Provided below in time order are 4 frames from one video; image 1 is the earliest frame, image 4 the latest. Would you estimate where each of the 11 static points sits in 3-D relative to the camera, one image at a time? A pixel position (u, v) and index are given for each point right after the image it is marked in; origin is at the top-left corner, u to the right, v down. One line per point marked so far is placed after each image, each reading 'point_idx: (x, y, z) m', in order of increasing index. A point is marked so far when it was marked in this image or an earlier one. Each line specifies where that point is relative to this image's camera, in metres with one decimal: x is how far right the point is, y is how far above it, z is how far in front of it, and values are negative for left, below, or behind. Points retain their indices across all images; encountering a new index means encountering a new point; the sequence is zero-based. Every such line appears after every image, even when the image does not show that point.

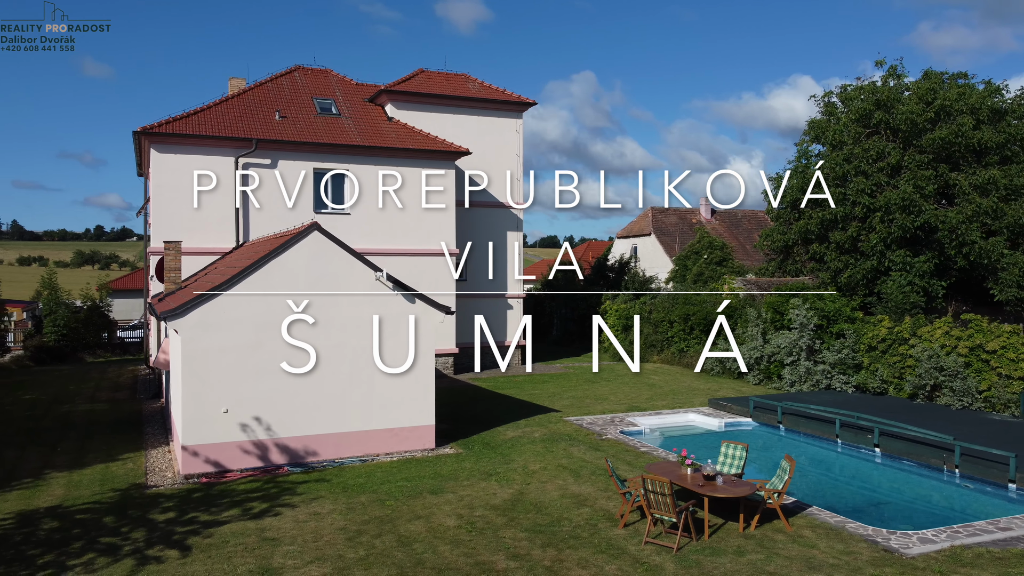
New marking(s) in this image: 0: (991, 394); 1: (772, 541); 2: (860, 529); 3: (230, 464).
0: (+11.7, -2.6, +16.7) m
1: (+3.2, -3.1, +8.3) m
2: (+4.4, -3.1, +8.7) m
3: (-5.4, -3.3, +12.9) m
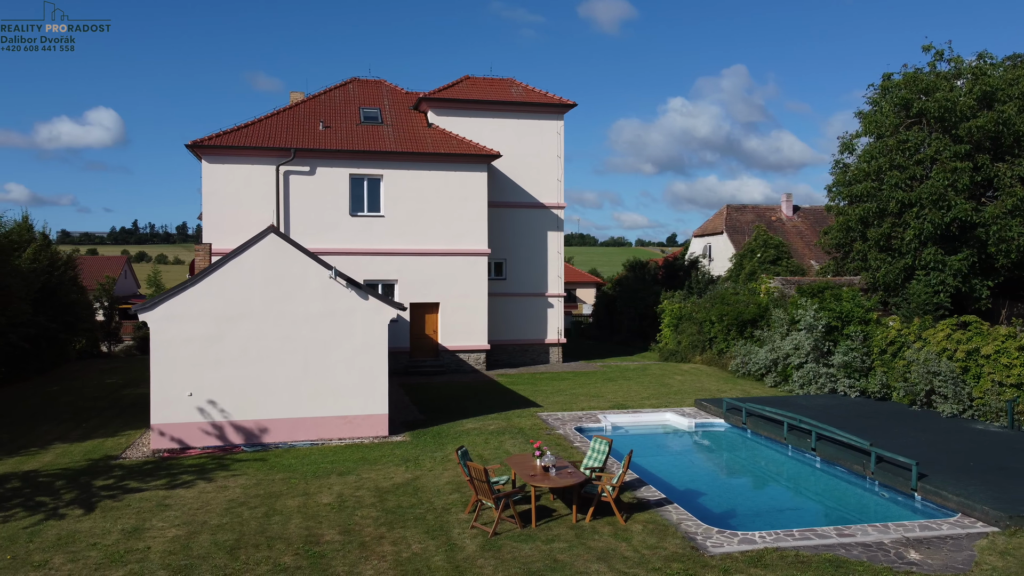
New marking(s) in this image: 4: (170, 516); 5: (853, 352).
0: (+10.7, -2.6, +15.5) m
1: (+1.0, -3.1, +8.5) m
2: (+2.2, -3.0, +8.7) m
3: (-6.8, -3.2, +14.4) m
4: (-4.9, -3.2, +9.7) m
5: (+10.0, -1.9, +19.9) m
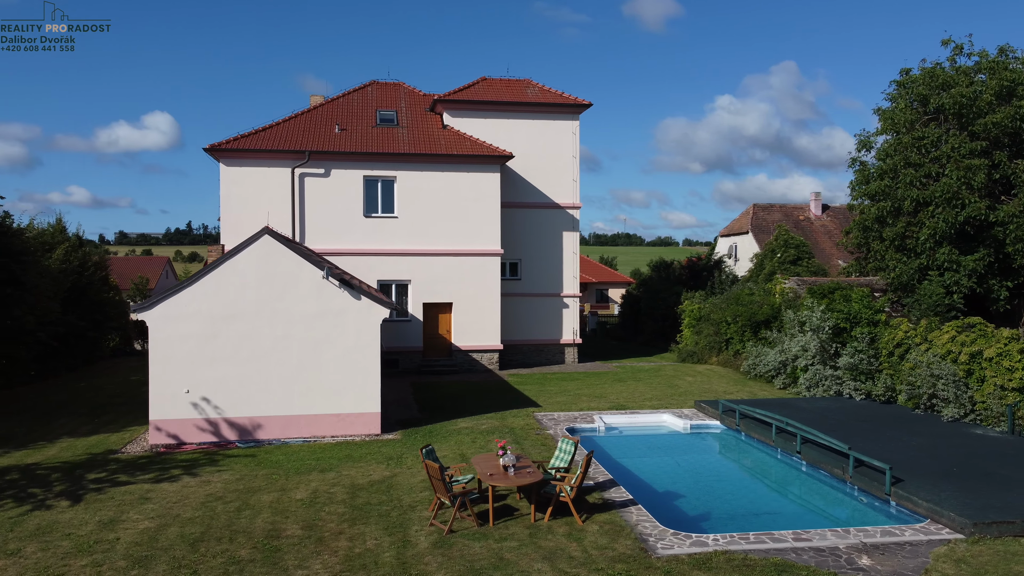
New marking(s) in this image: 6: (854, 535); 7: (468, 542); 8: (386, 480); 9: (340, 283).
0: (+10.4, -2.6, +15.0) m
1: (+0.4, -3.1, +8.6) m
2: (+1.7, -3.1, +8.7) m
3: (-7.1, -3.2, +14.8) m
4: (-5.4, -3.2, +10.0) m
5: (+10.0, -1.9, +19.5) m
6: (+4.2, -3.1, +8.5) m
7: (-0.5, -3.1, +8.3) m
8: (-2.1, -3.2, +11.4) m
9: (-3.8, +0.1, +15.1) m
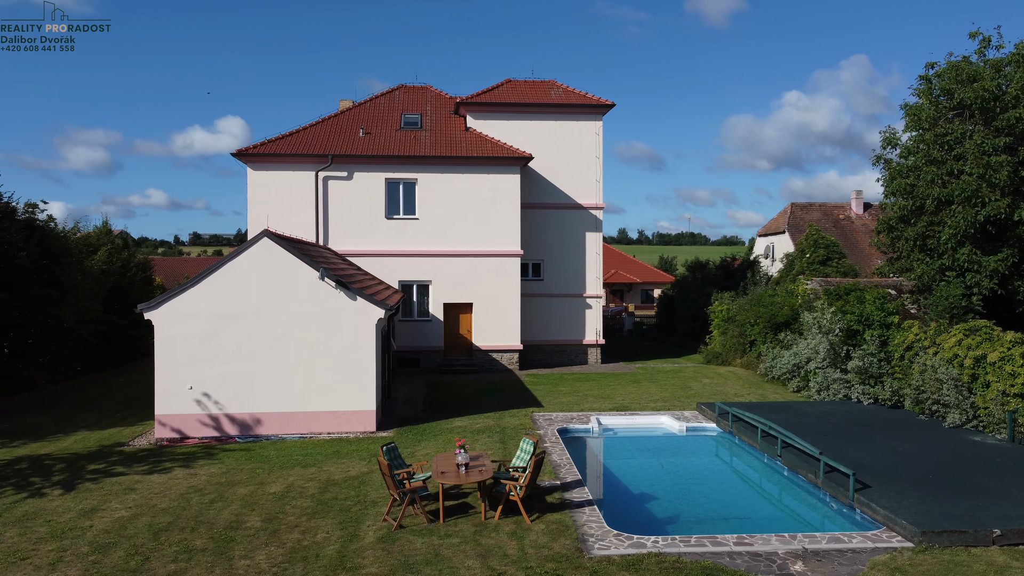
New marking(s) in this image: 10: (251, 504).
0: (+10.2, -2.7, +14.5) m
1: (-0.3, -3.1, +8.8) m
2: (+1.0, -3.1, +8.8) m
3: (-7.3, -3.3, +15.5) m
4: (-6.0, -3.3, +10.6) m
5: (+10.0, -1.9, +19.0) m
6: (+3.5, -3.1, +8.4) m
7: (-1.3, -3.2, +8.6) m
8: (-2.6, -3.3, +11.7) m
9: (-4.1, +0.1, +15.6) m
10: (-3.9, -3.2, +10.2) m
